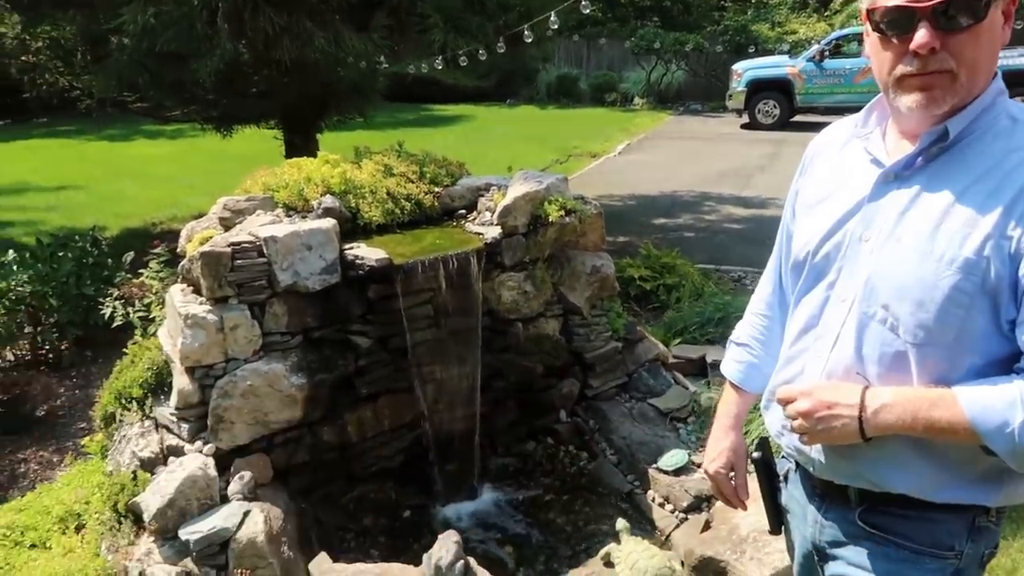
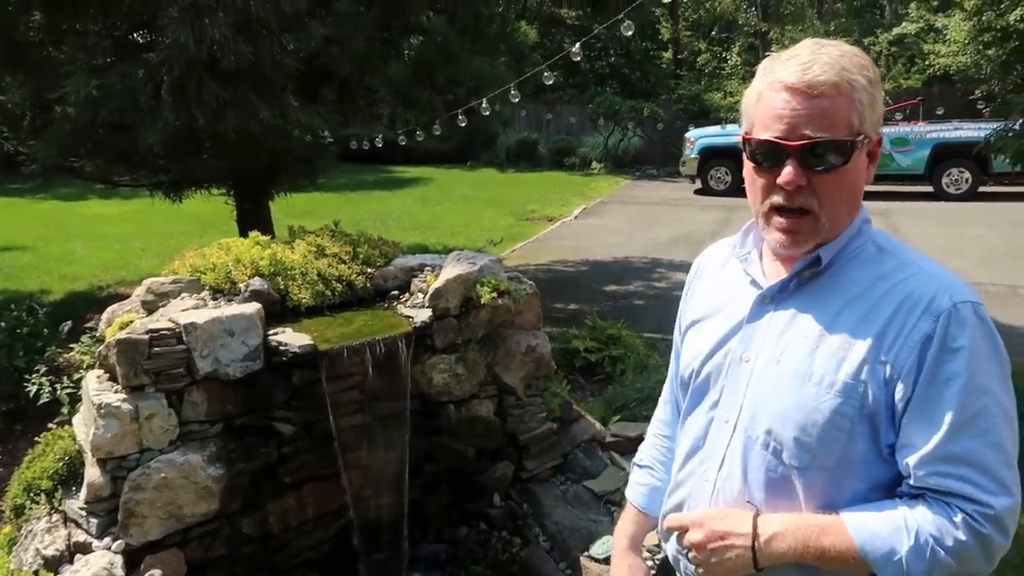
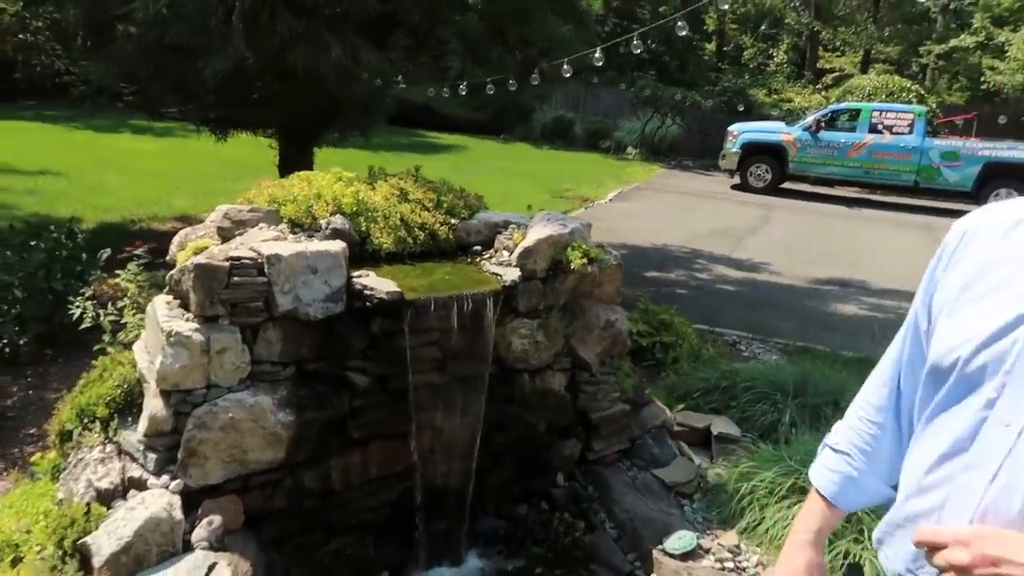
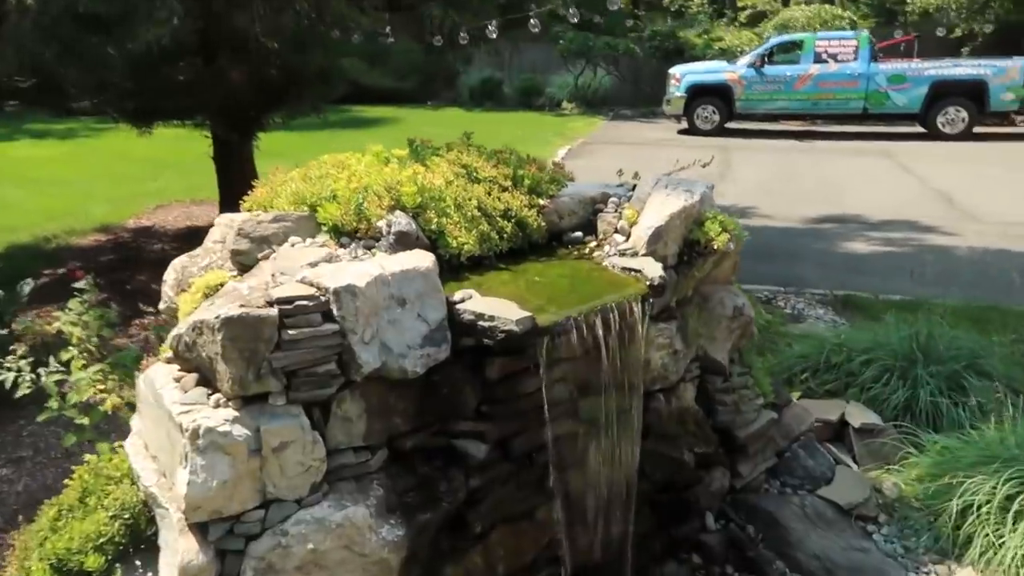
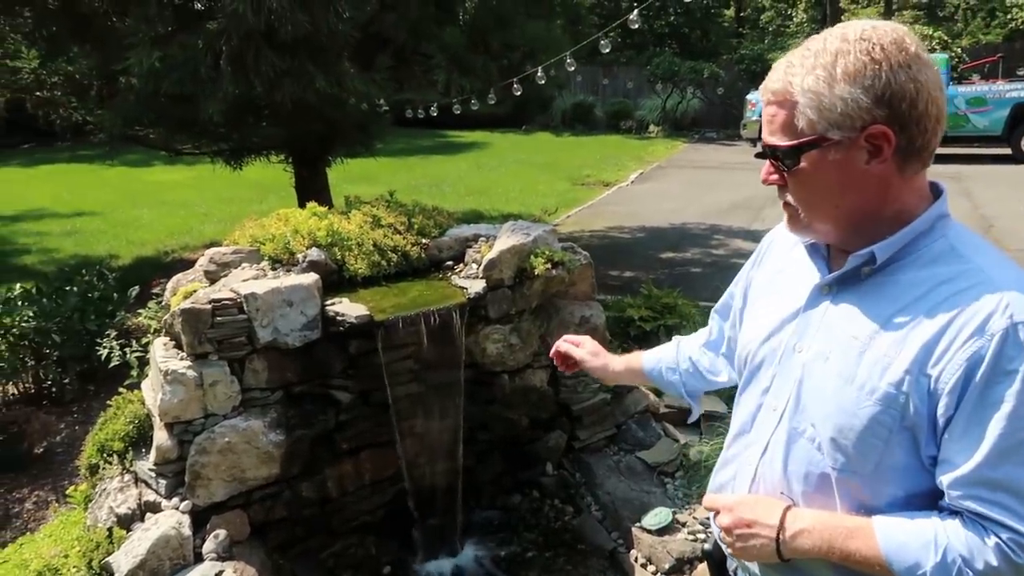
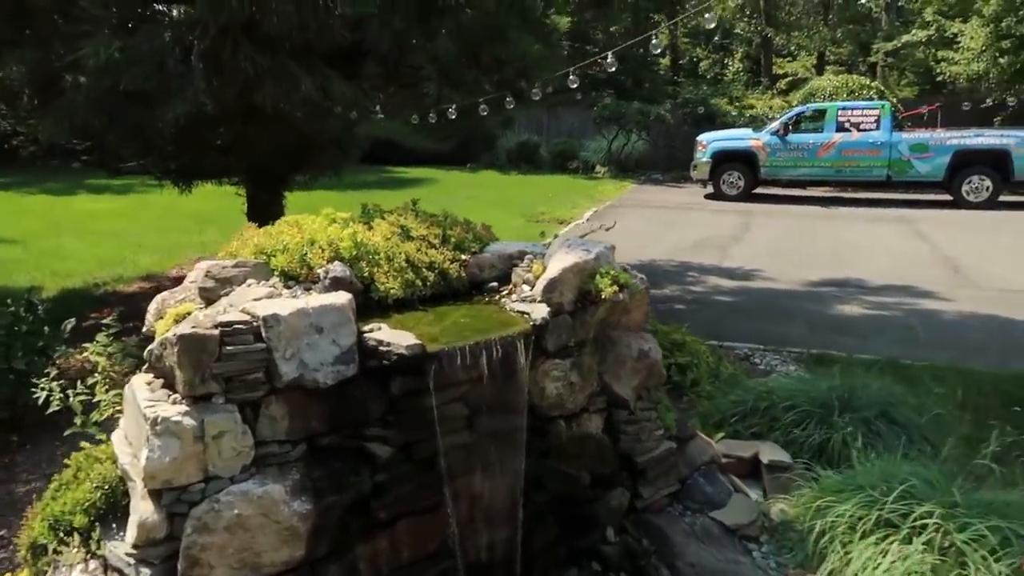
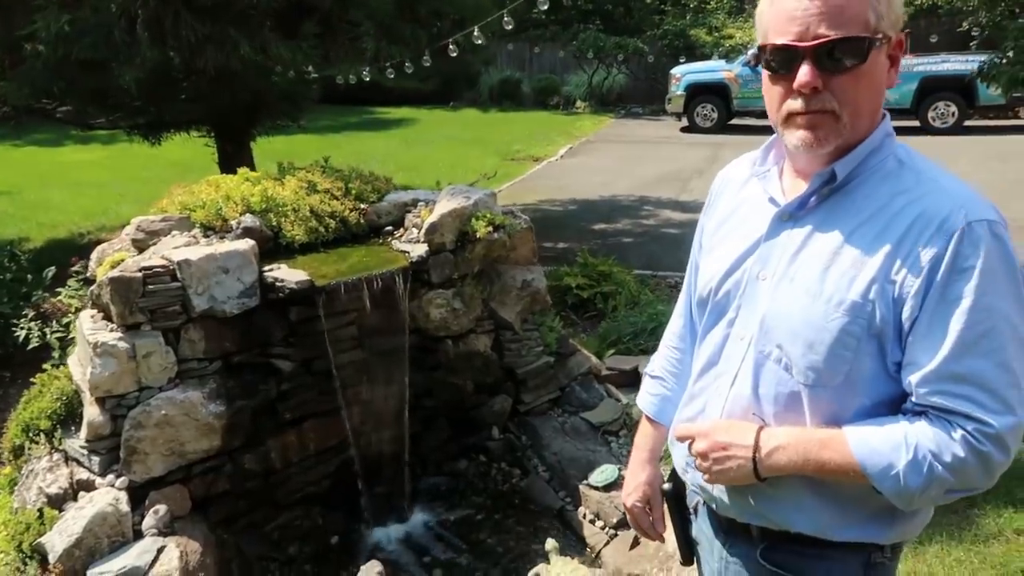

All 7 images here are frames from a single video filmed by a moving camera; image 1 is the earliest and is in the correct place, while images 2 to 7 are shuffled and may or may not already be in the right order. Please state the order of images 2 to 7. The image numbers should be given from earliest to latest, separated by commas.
7, 5, 2, 3, 6, 4
